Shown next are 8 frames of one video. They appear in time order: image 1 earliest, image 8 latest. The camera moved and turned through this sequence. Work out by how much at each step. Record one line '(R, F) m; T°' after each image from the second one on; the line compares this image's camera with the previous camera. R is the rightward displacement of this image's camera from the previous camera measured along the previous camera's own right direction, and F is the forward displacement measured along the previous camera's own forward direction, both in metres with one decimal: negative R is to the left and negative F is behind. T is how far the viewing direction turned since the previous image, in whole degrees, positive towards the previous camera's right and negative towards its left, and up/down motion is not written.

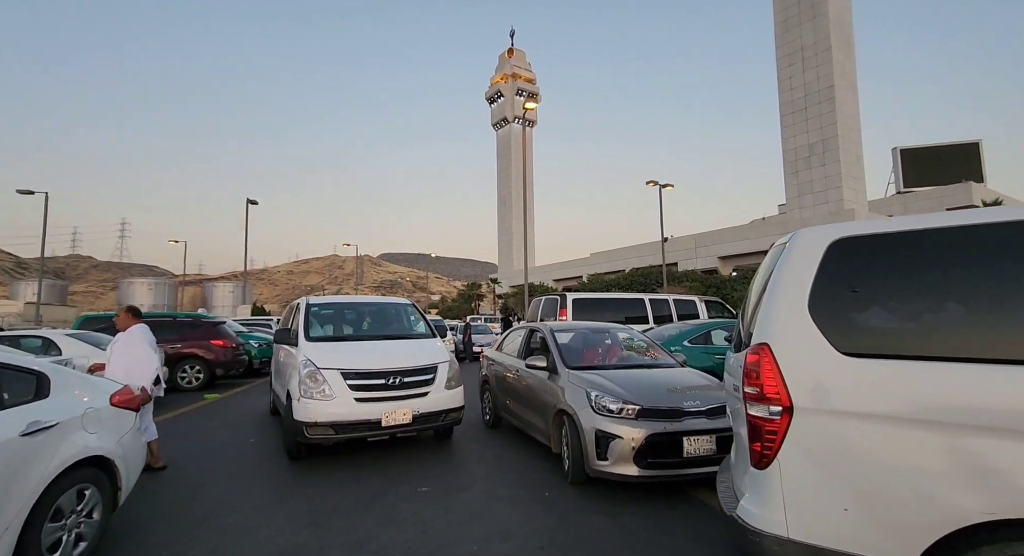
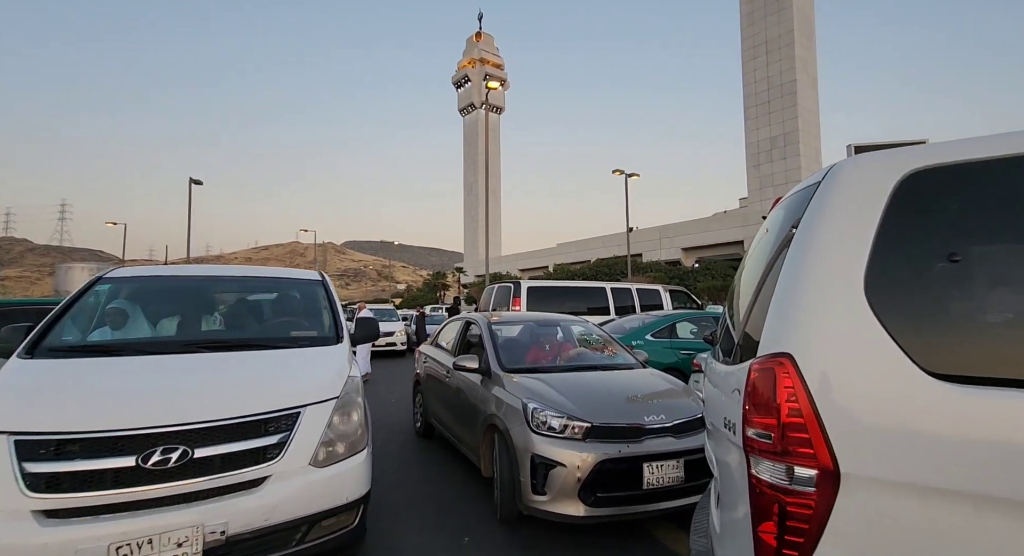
(+0.4, +1.1) m; +4°
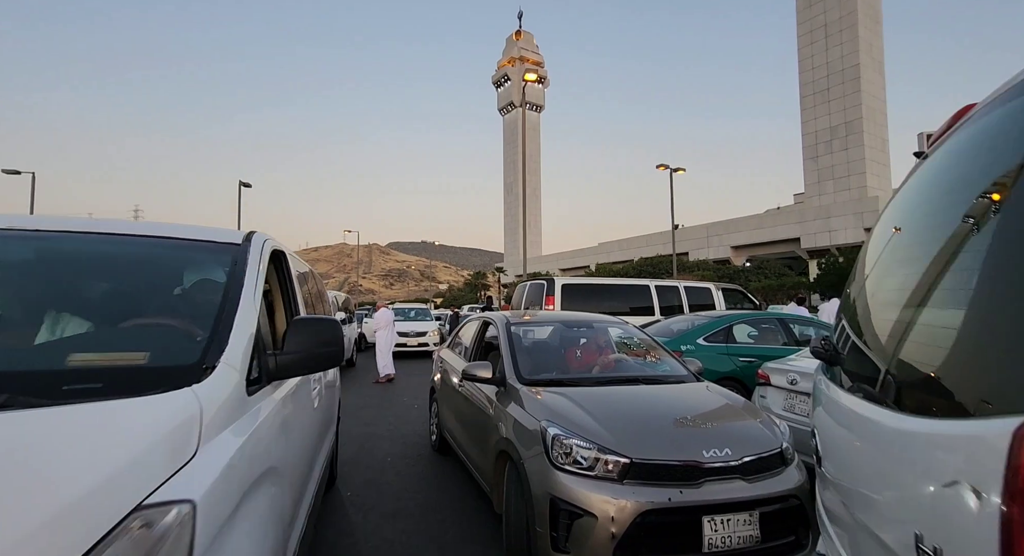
(+0.2, +0.8) m; -5°
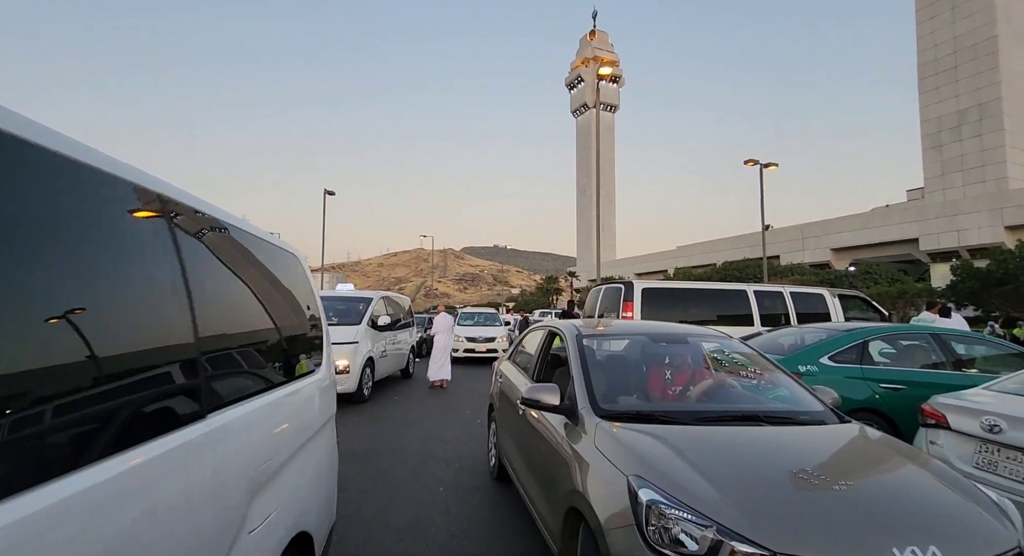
(0.0, +0.8) m; -9°
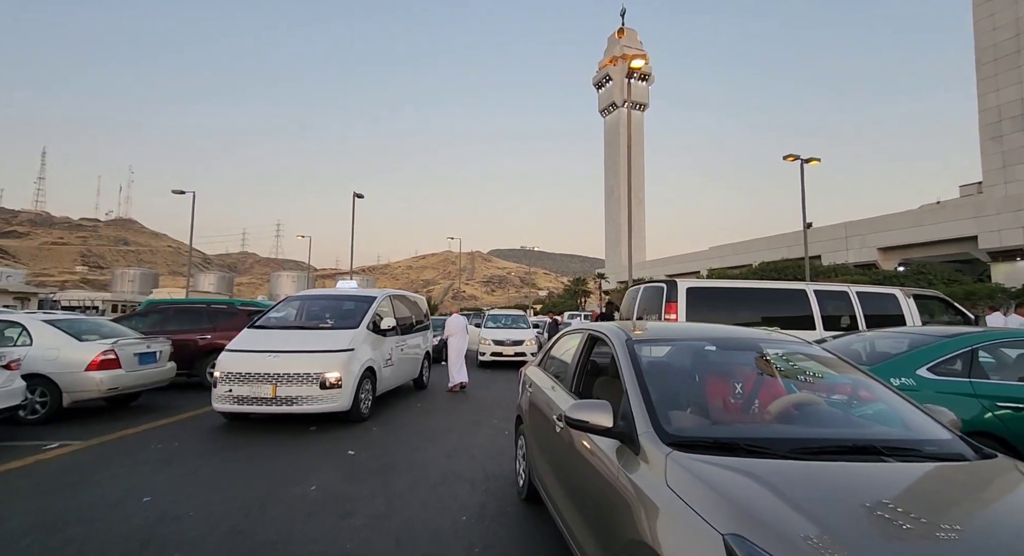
(-0.1, +0.6) m; -3°
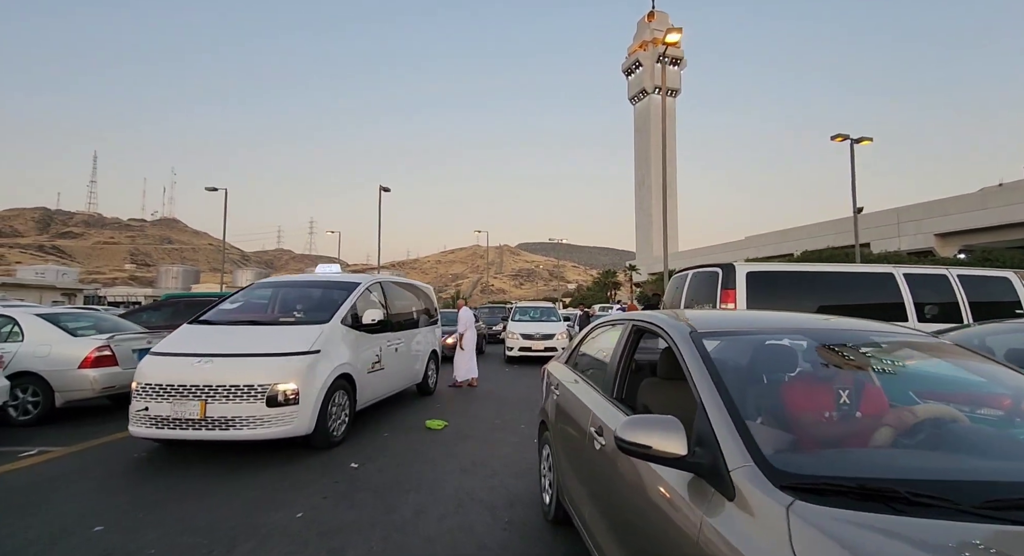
(0.0, +0.9) m; -4°
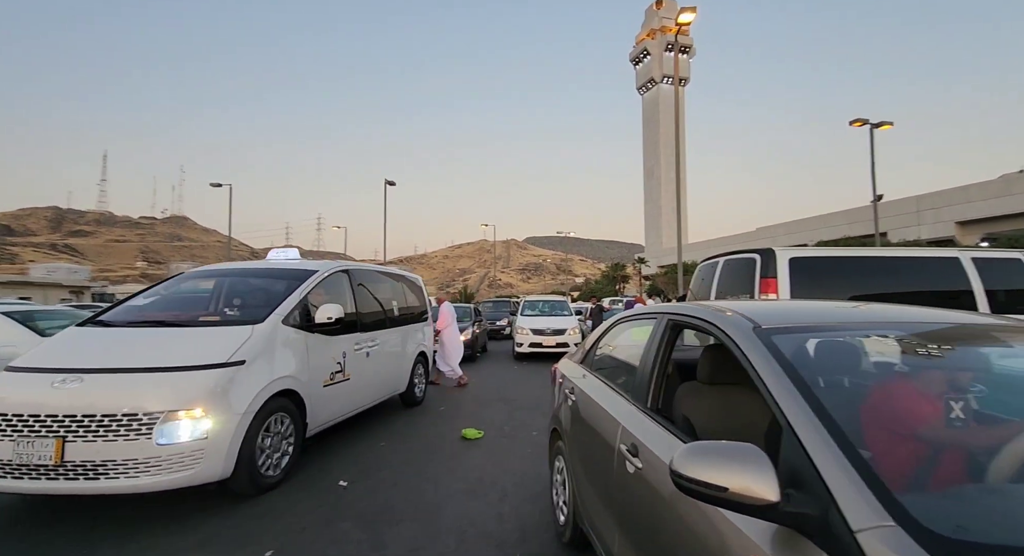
(0.0, +0.7) m; -1°
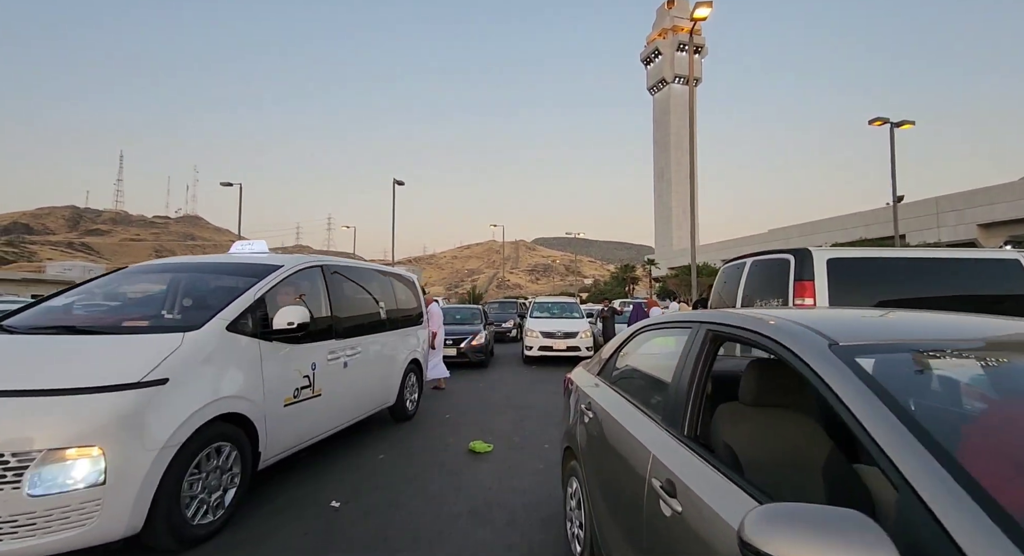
(0.0, +0.4) m; -1°
